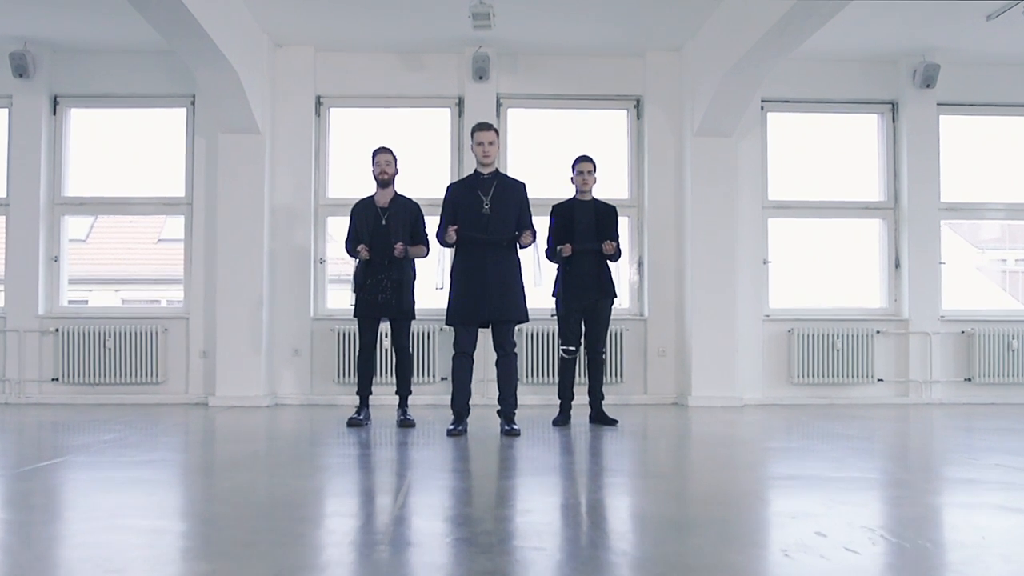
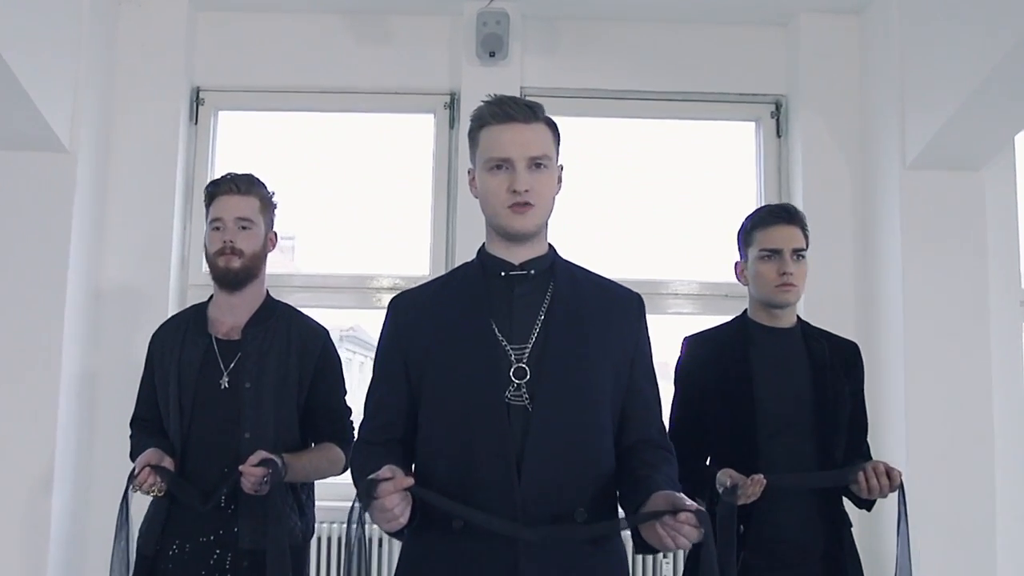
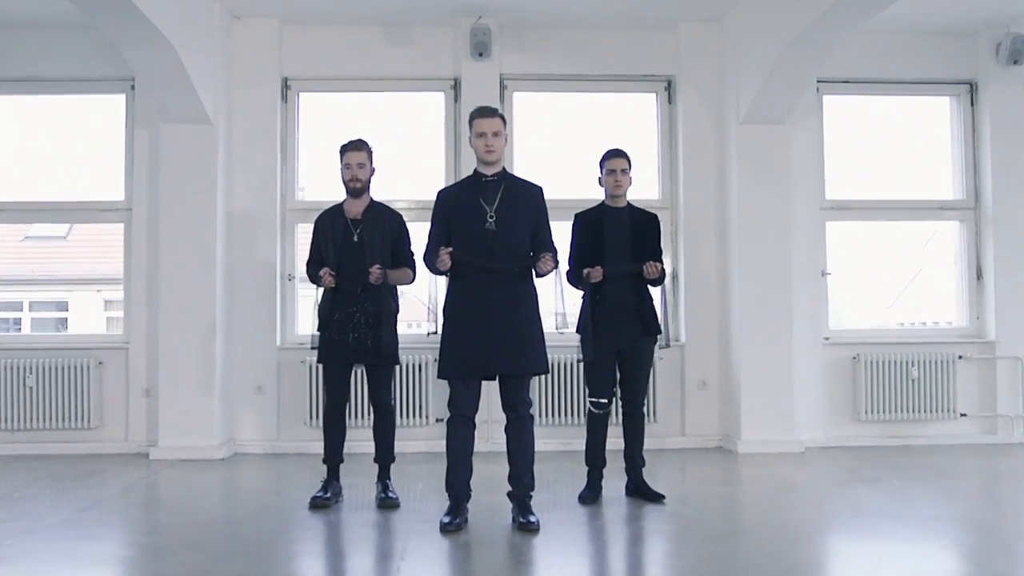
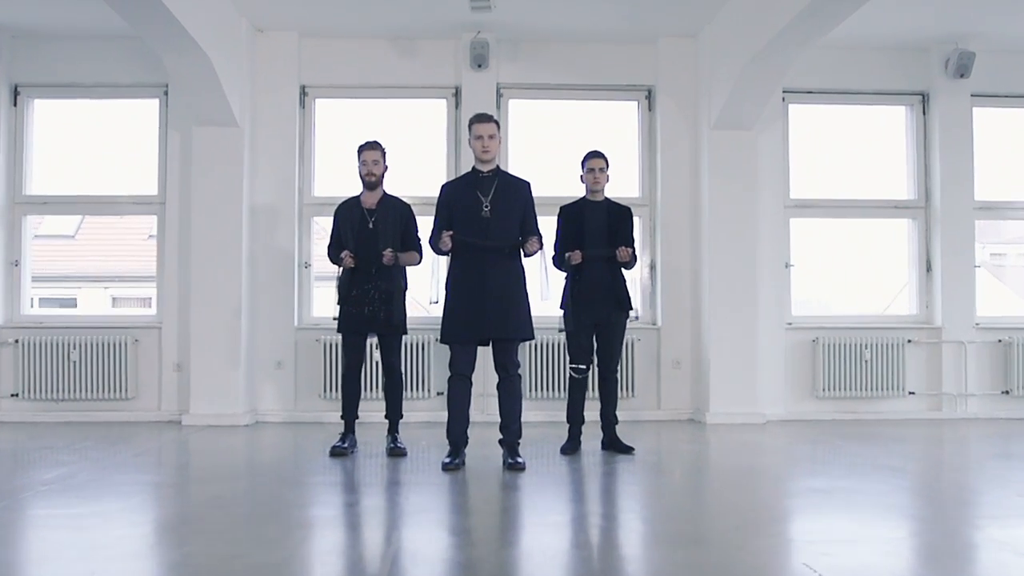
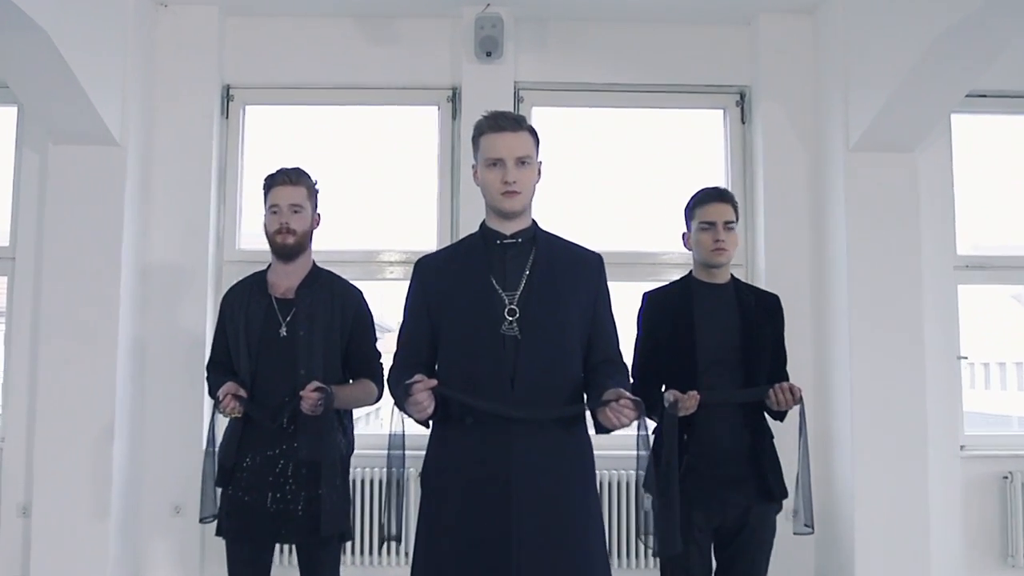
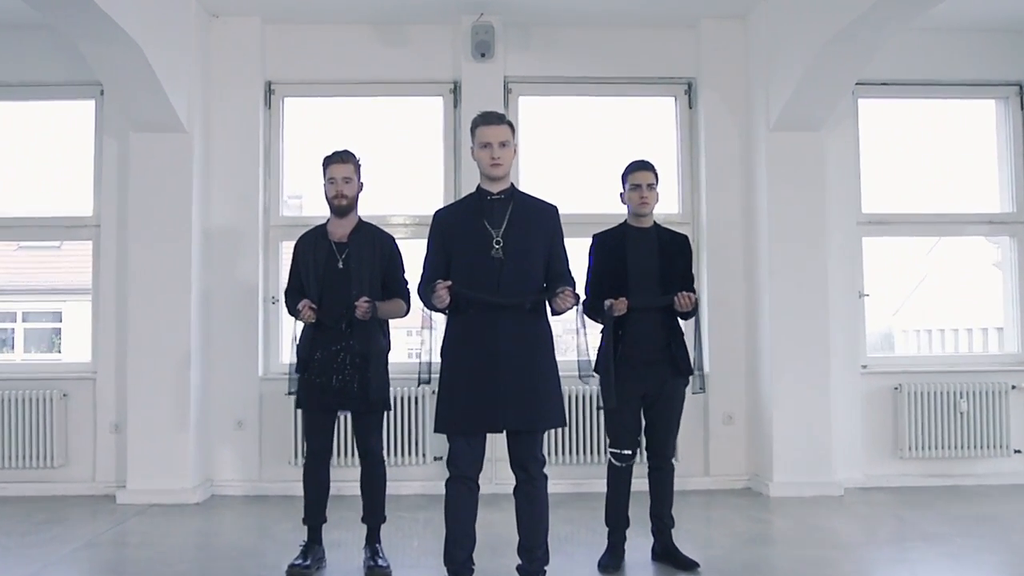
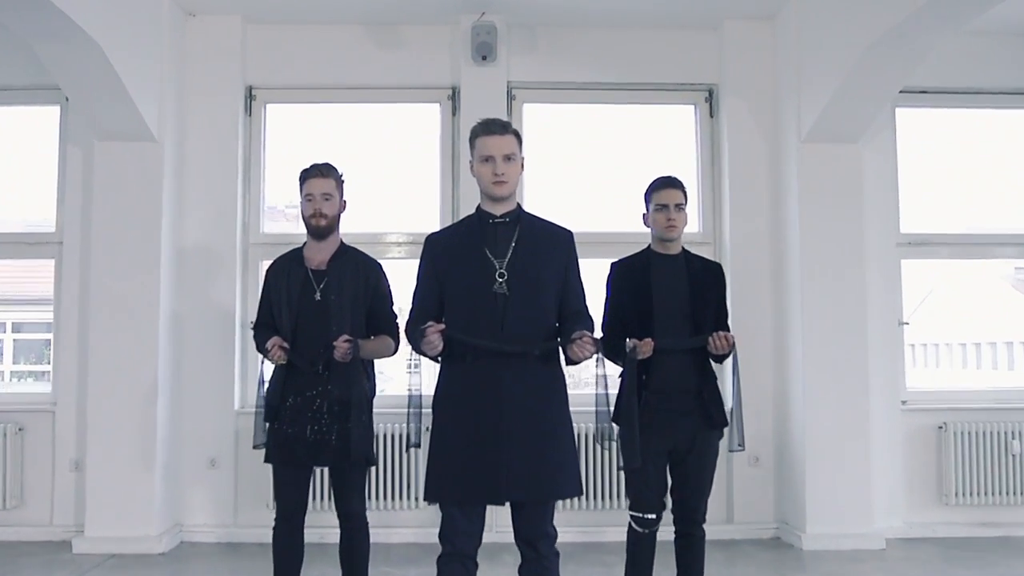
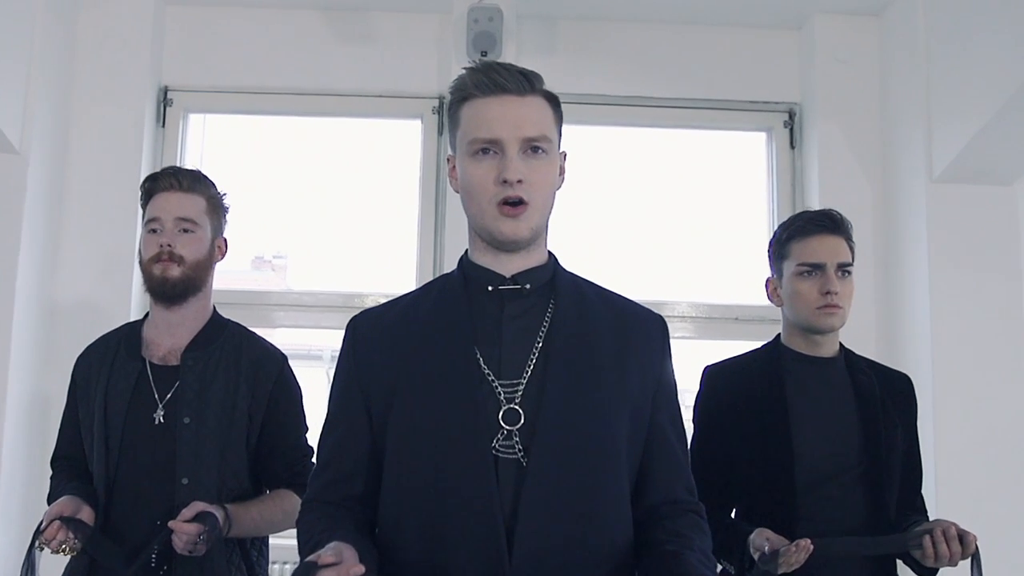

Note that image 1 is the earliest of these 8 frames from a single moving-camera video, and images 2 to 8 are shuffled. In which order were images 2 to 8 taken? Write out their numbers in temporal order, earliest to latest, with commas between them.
4, 3, 6, 7, 5, 2, 8
